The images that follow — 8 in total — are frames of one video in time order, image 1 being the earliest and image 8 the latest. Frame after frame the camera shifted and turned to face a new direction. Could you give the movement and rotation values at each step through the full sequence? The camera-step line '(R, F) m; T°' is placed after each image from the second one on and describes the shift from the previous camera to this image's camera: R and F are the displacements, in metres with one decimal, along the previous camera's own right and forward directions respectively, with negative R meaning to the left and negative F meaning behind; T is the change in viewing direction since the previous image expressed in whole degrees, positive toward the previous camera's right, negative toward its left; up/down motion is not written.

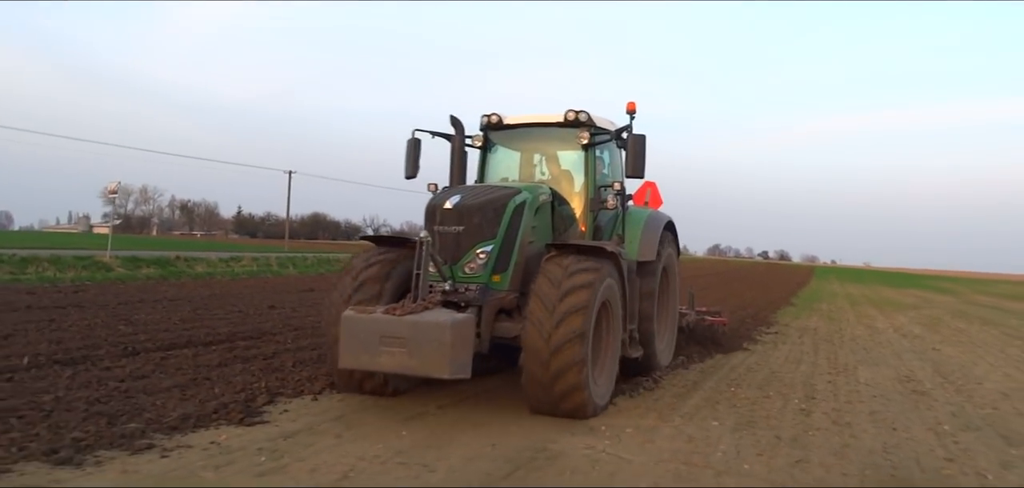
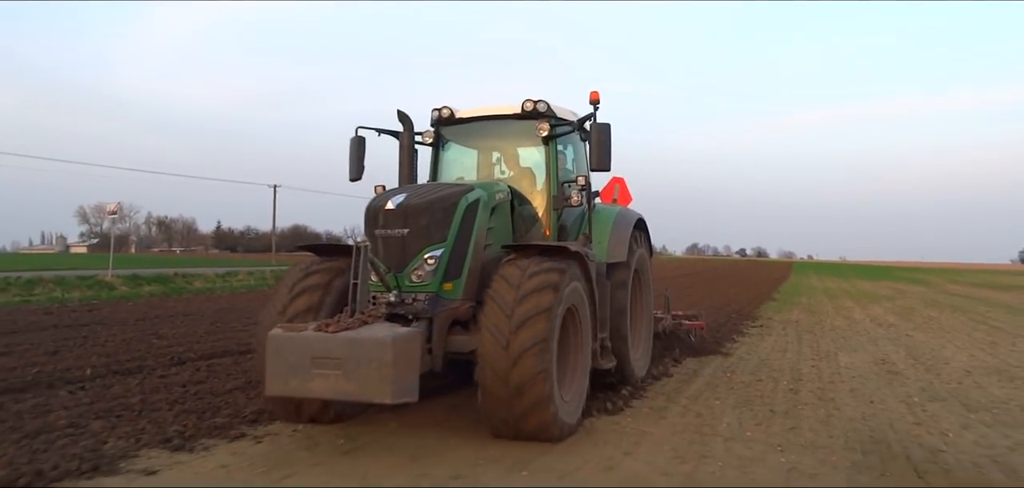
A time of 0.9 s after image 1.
(0.0, -0.1) m; +1°
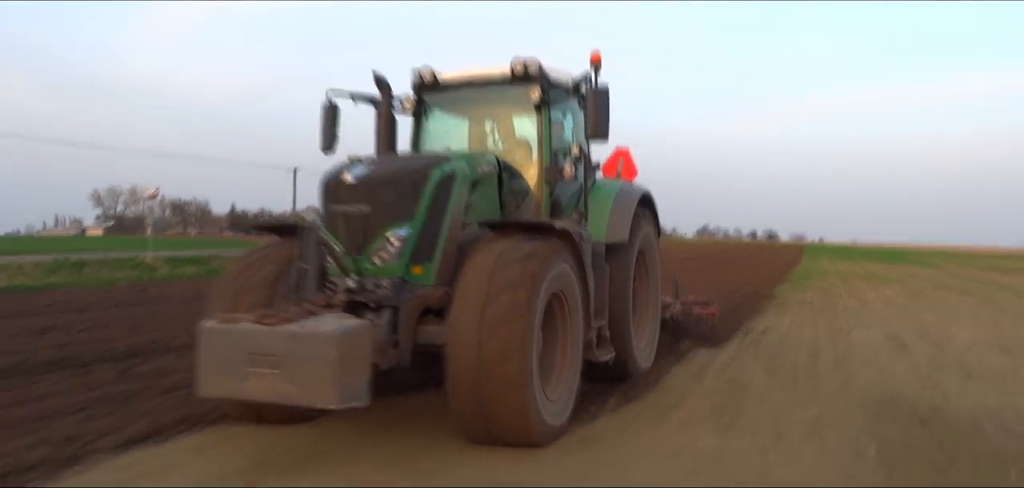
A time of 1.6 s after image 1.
(+0.2, +0.9) m; -1°
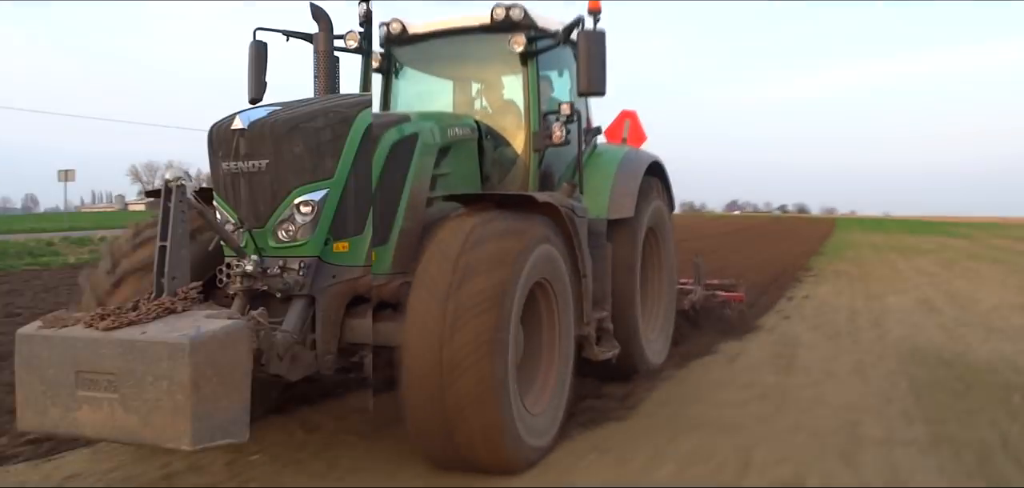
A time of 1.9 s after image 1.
(+0.3, +1.0) m; -2°
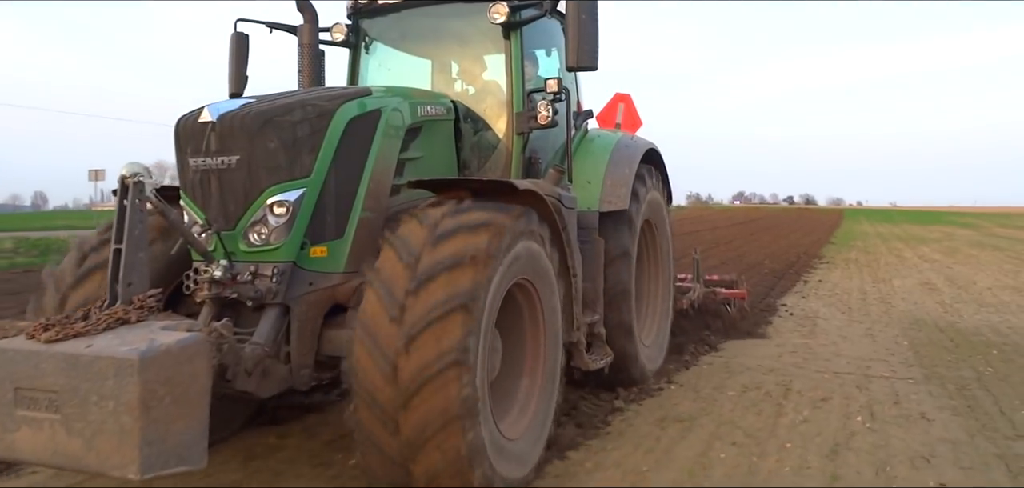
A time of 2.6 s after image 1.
(+0.1, +0.2) m; 0°
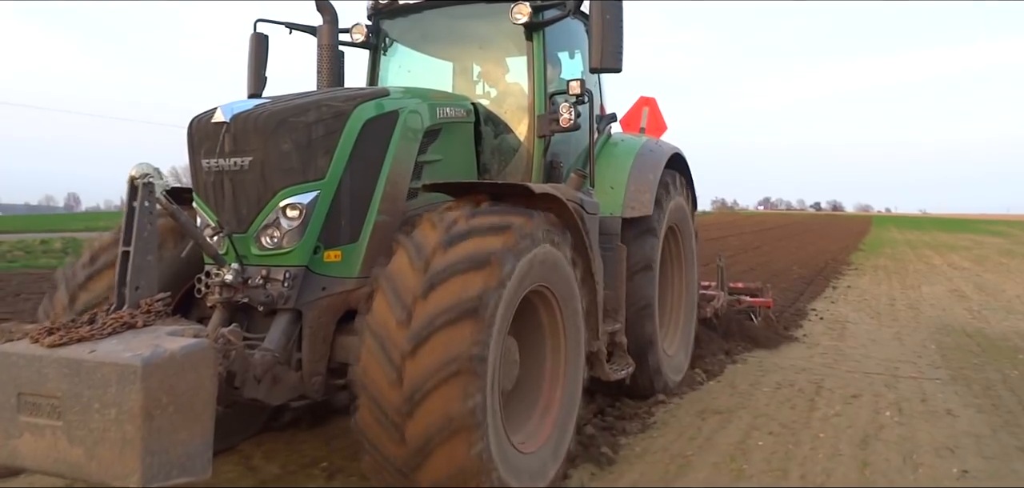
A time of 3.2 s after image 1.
(0.0, +0.1) m; -2°
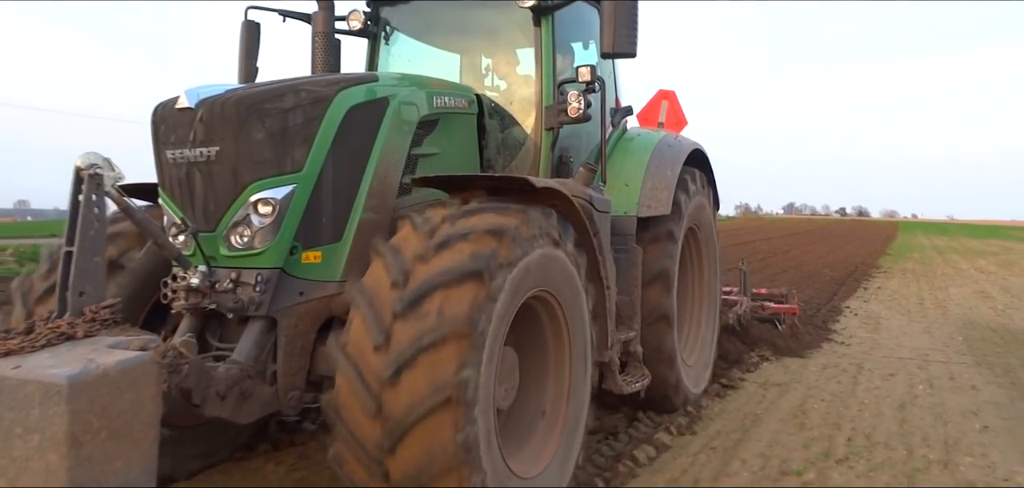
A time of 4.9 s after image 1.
(+0.1, +0.3) m; -1°
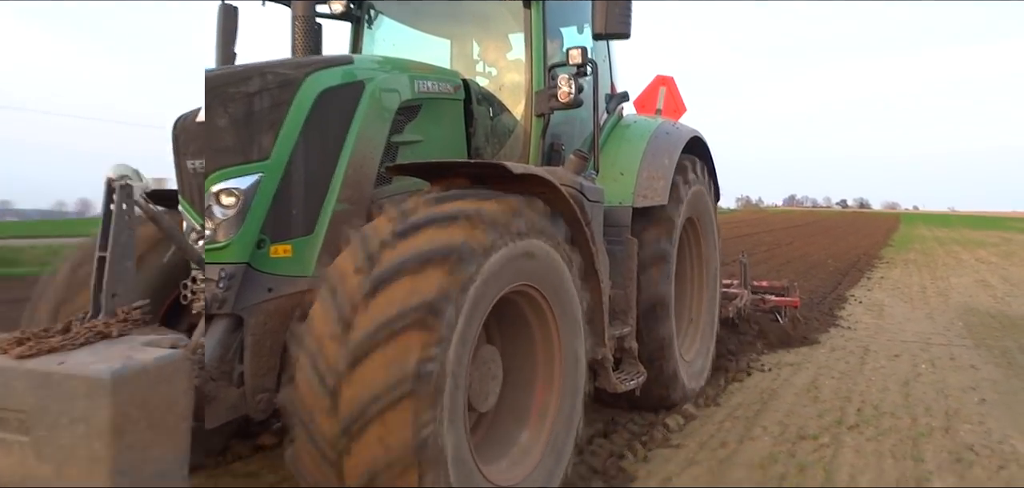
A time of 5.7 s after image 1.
(0.0, -0.2) m; 0°
